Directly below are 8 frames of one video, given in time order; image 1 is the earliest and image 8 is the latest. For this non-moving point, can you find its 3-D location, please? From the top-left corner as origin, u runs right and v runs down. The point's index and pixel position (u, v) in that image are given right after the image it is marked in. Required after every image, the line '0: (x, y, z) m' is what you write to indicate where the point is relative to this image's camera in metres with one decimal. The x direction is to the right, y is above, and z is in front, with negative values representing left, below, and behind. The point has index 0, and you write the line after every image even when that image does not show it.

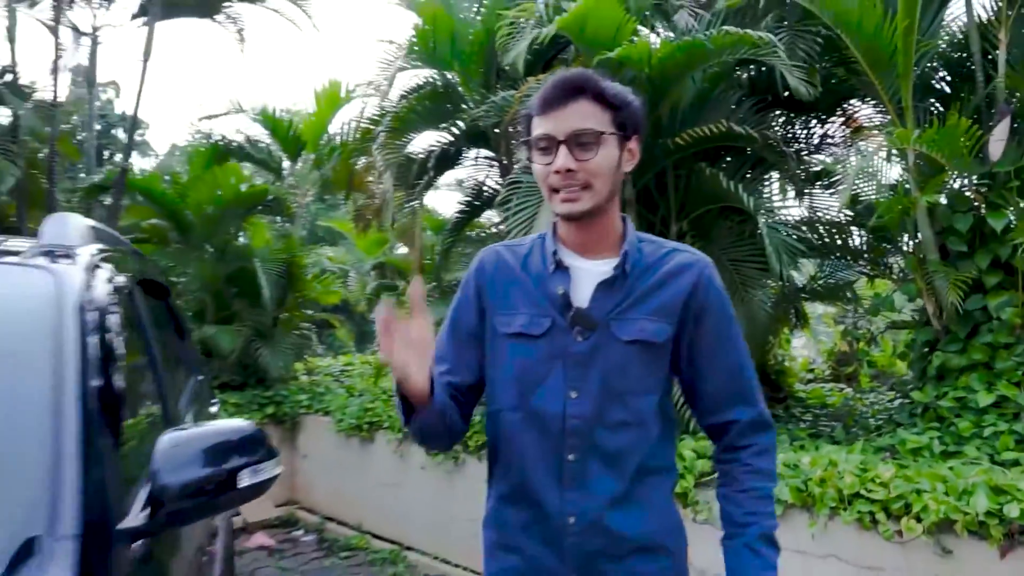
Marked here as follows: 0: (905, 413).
0: (+2.4, -0.8, +3.9) m
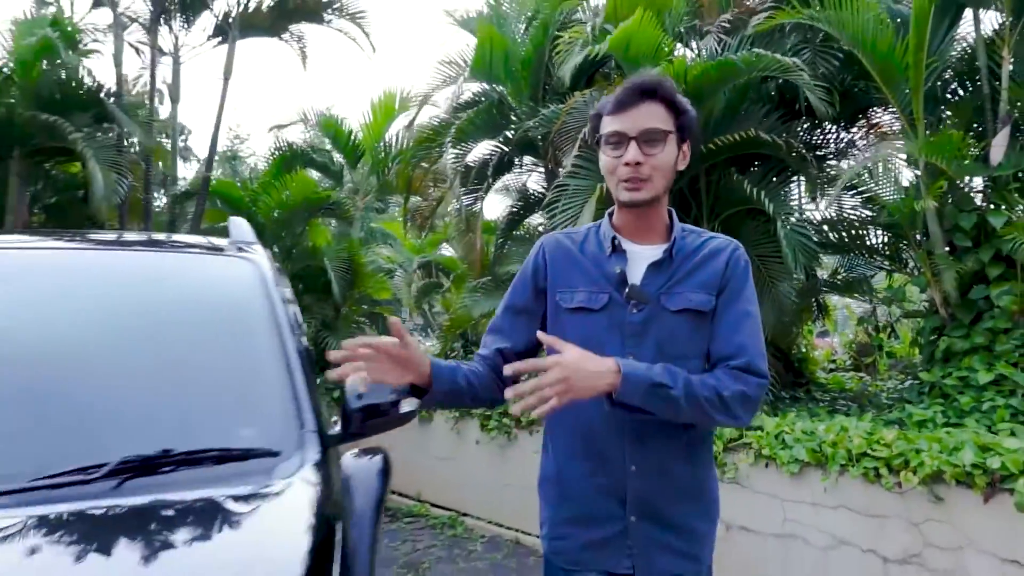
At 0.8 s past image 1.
0: (+2.7, -0.7, +4.4) m
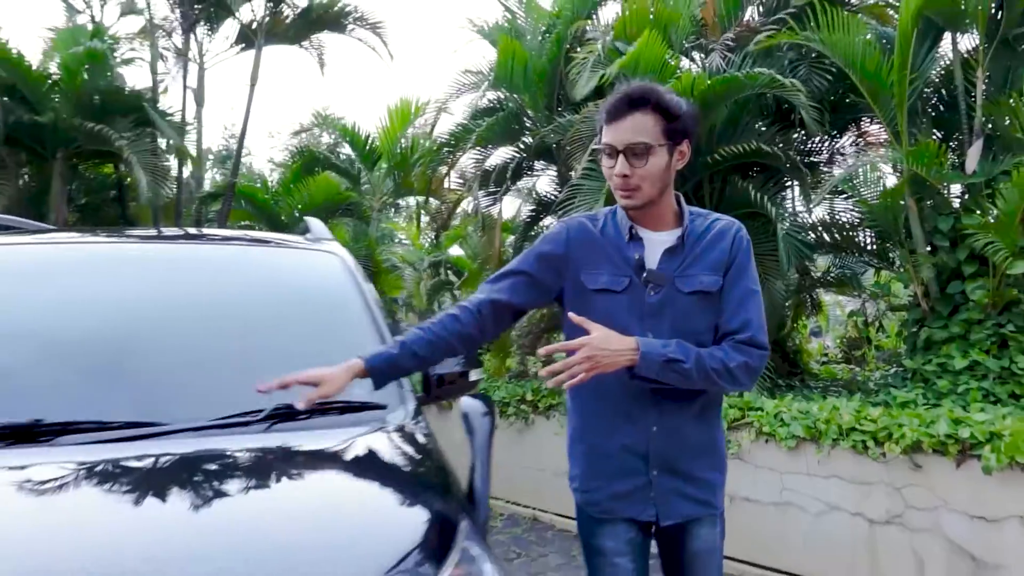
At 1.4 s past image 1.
0: (+2.9, -0.7, +4.8) m
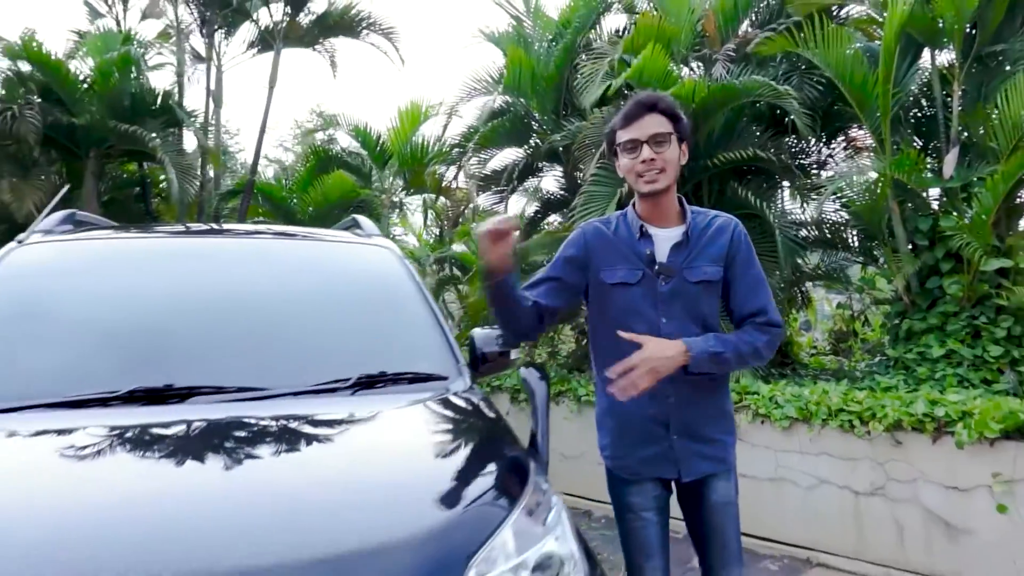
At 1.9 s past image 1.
0: (+3.0, -0.6, +5.3) m
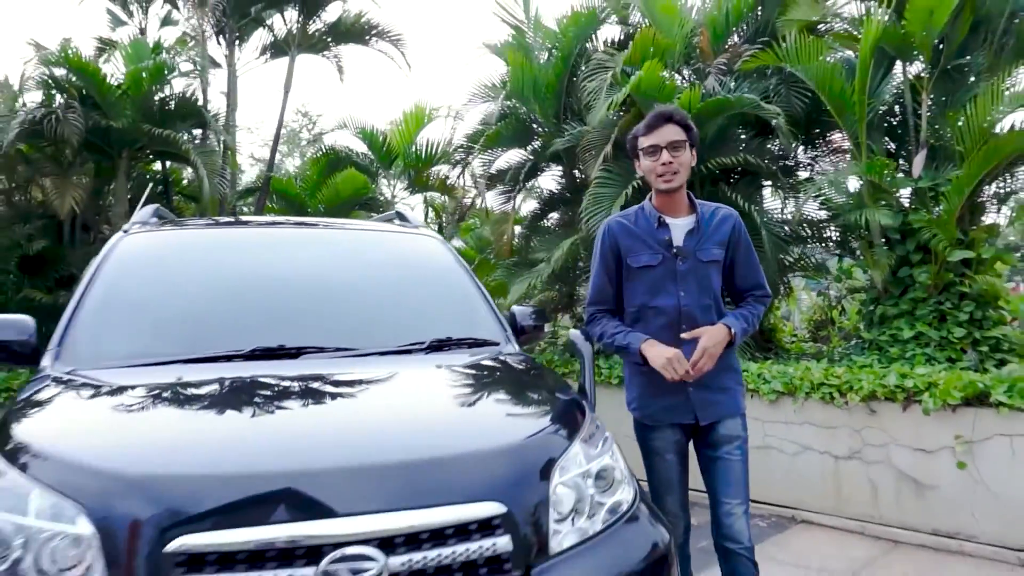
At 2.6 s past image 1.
0: (+3.1, -0.5, +5.8) m
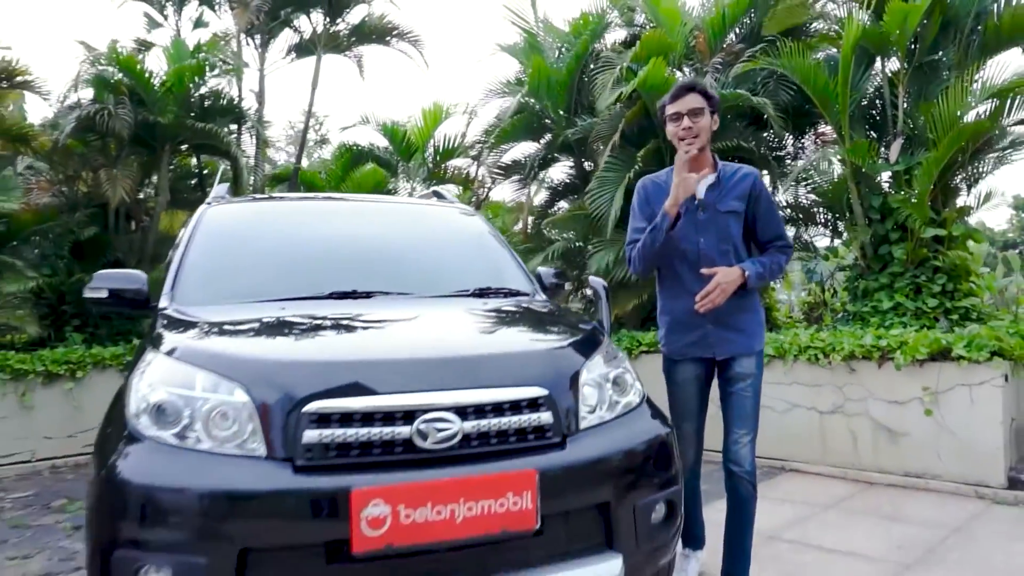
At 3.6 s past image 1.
0: (+3.2, -0.3, +6.4) m
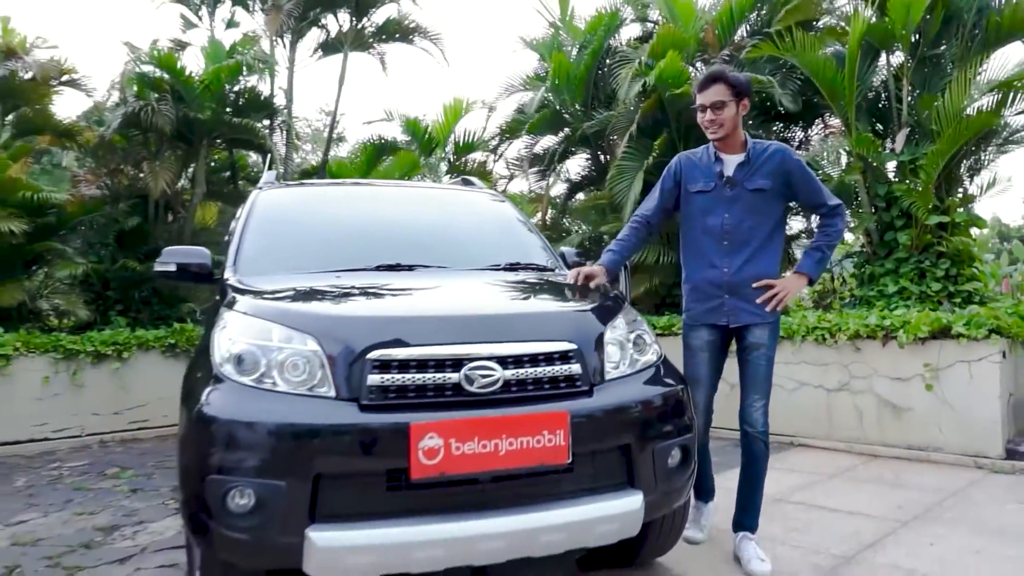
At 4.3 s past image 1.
0: (+3.5, -0.2, +6.7) m
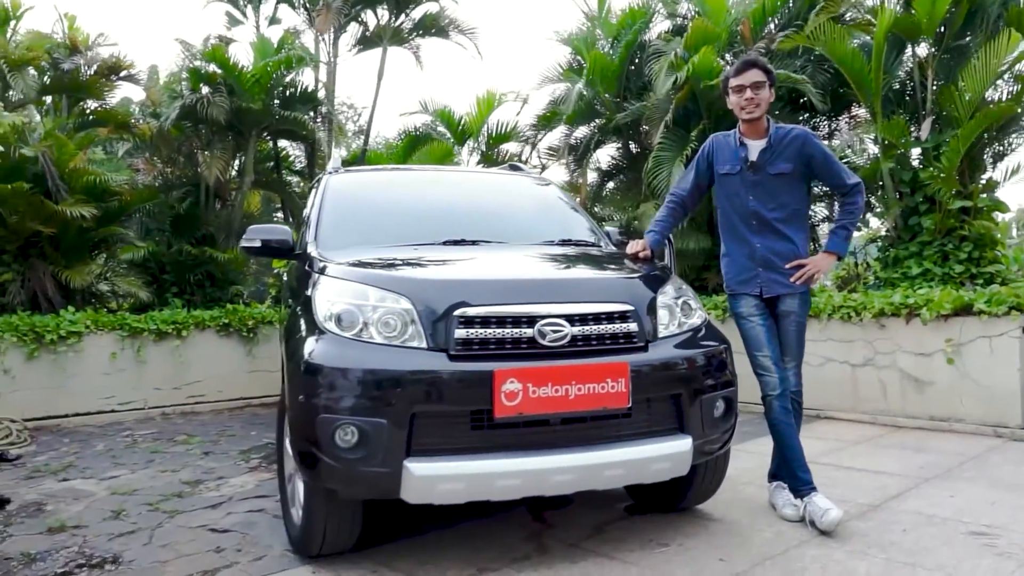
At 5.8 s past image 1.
0: (+3.9, 0.0, +6.9) m
